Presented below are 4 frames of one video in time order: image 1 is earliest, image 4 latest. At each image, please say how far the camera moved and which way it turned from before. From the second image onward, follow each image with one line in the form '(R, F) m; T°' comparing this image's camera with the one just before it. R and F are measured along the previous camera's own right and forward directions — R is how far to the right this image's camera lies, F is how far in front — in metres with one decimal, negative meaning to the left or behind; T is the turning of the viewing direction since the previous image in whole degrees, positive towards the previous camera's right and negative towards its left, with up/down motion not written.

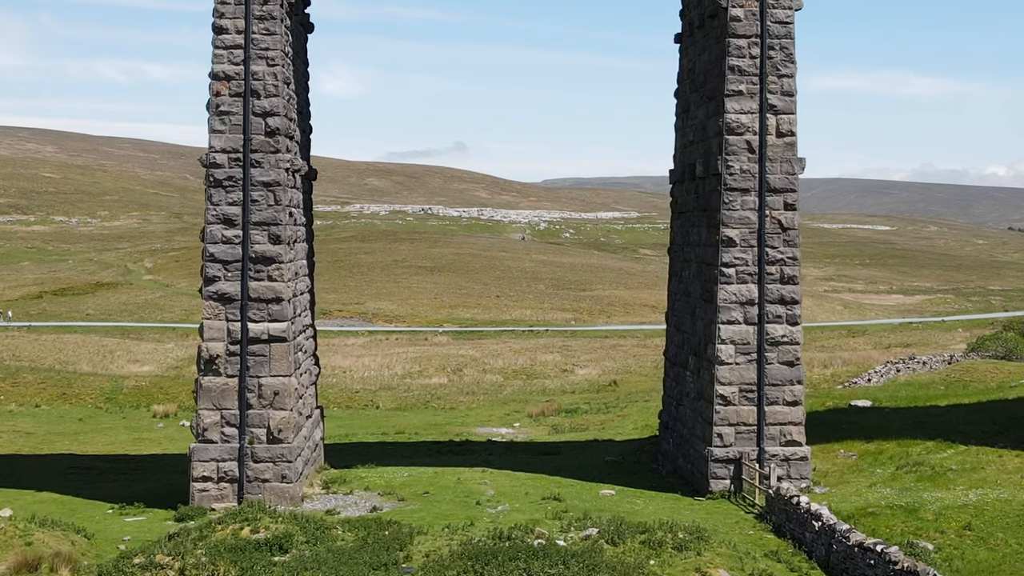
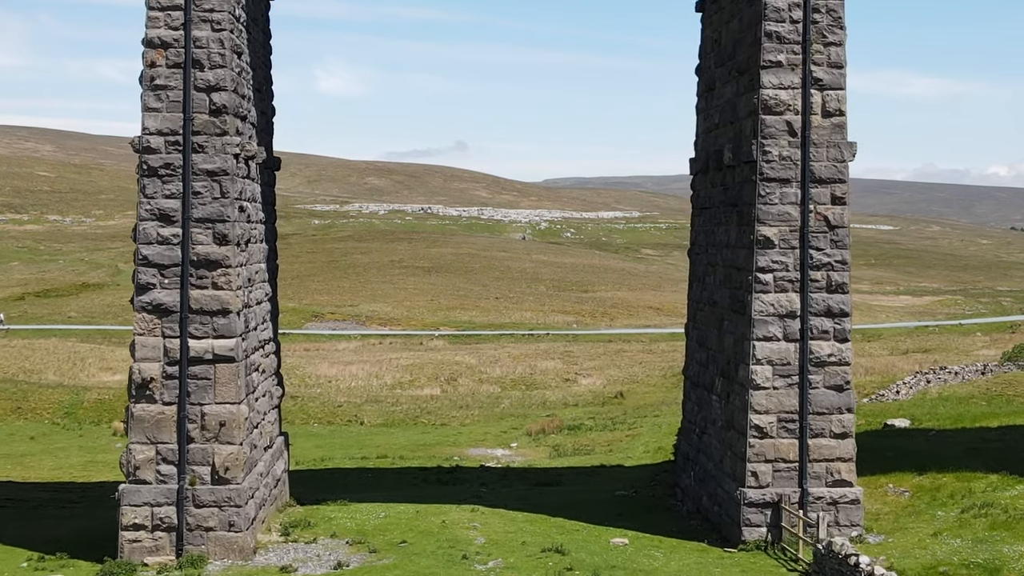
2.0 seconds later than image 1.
(+0.1, +2.6) m; 0°
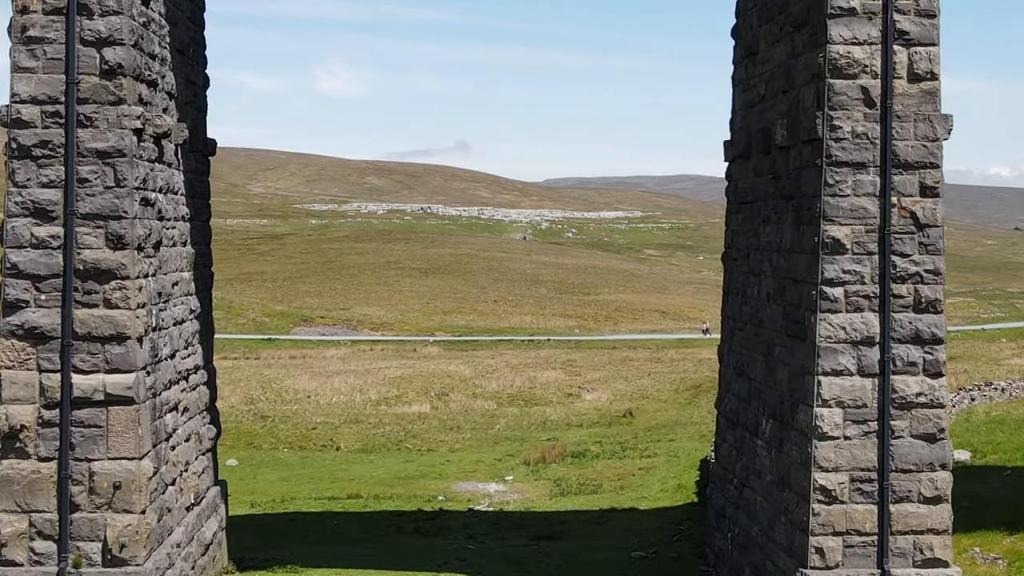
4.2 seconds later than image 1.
(+0.1, +3.1) m; 0°
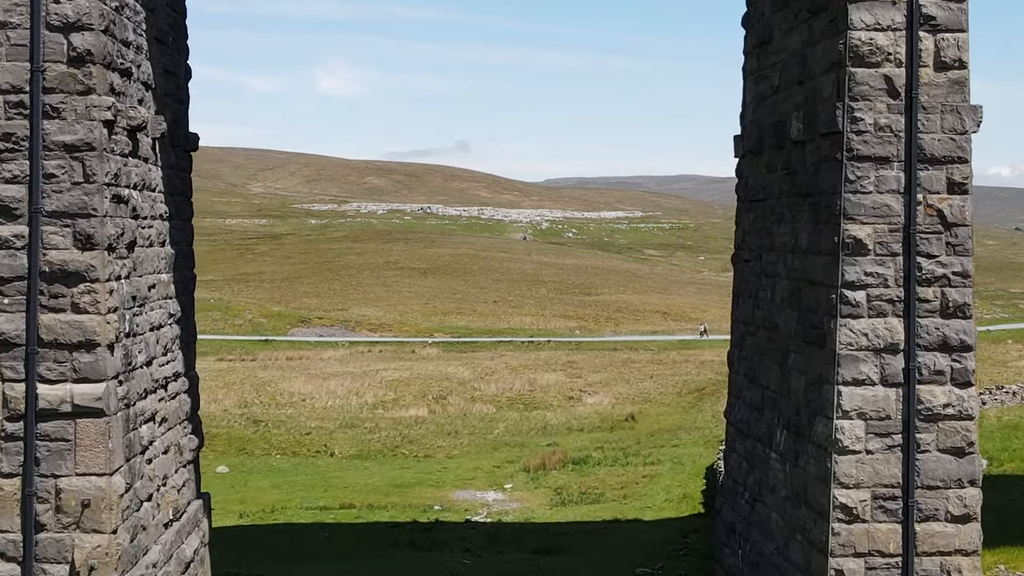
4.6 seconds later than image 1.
(0.0, +0.7) m; 0°
